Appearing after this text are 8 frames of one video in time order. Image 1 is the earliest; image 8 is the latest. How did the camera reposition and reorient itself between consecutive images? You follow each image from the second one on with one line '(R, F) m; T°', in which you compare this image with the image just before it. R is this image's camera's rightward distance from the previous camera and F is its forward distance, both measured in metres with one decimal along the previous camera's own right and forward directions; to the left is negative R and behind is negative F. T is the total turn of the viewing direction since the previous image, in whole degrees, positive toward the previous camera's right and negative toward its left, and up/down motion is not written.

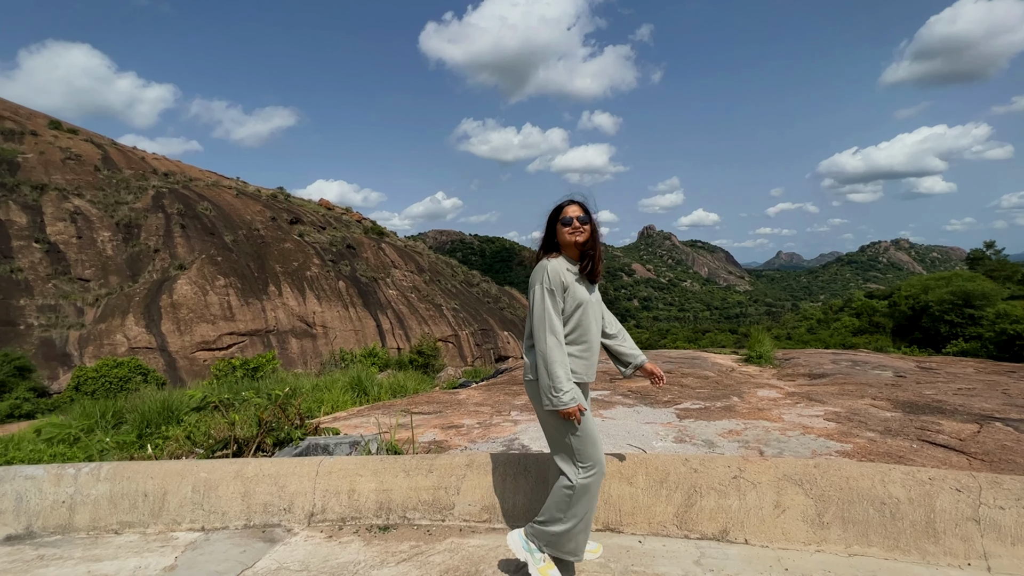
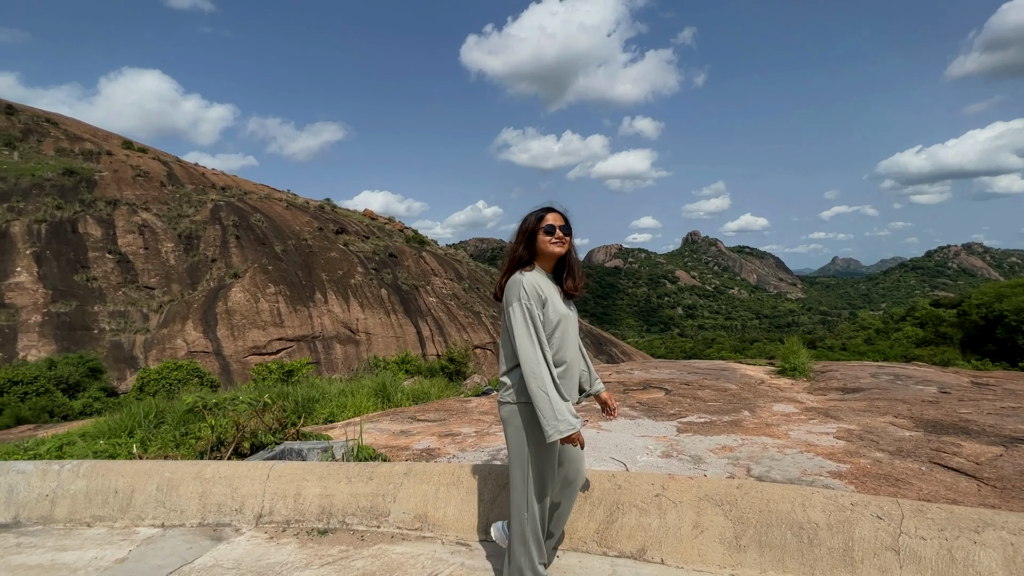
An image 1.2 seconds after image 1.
(+0.4, 0.0) m; -5°
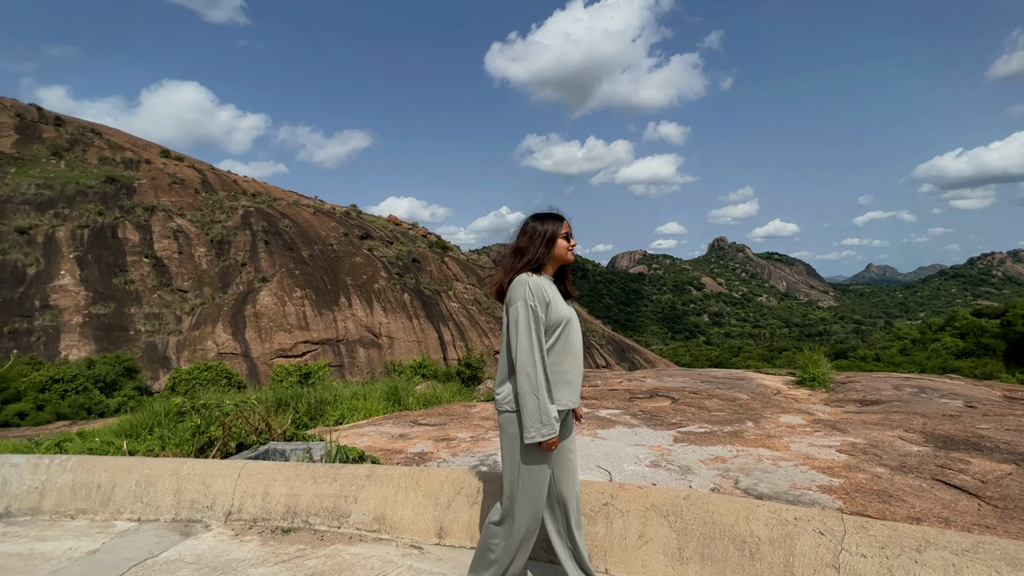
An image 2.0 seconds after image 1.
(+0.2, 0.0) m; -3°
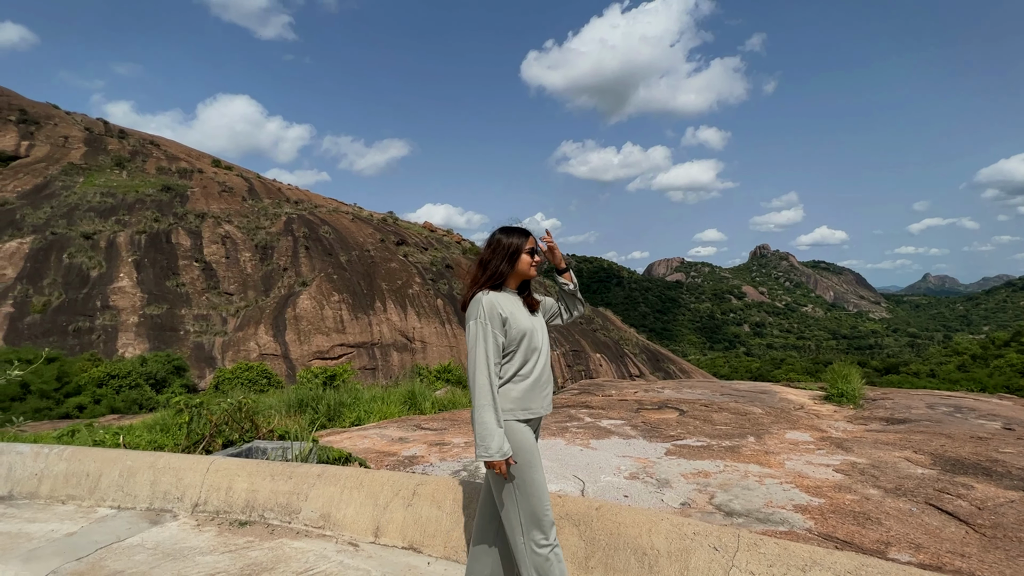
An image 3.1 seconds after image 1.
(+0.4, -0.1) m; -4°
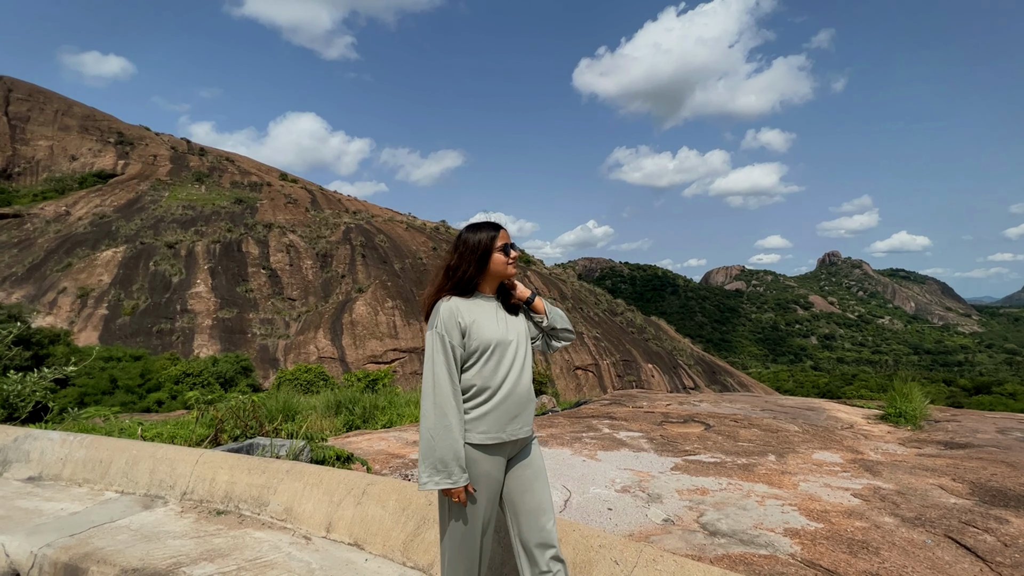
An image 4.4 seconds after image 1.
(+0.4, 0.0) m; -6°
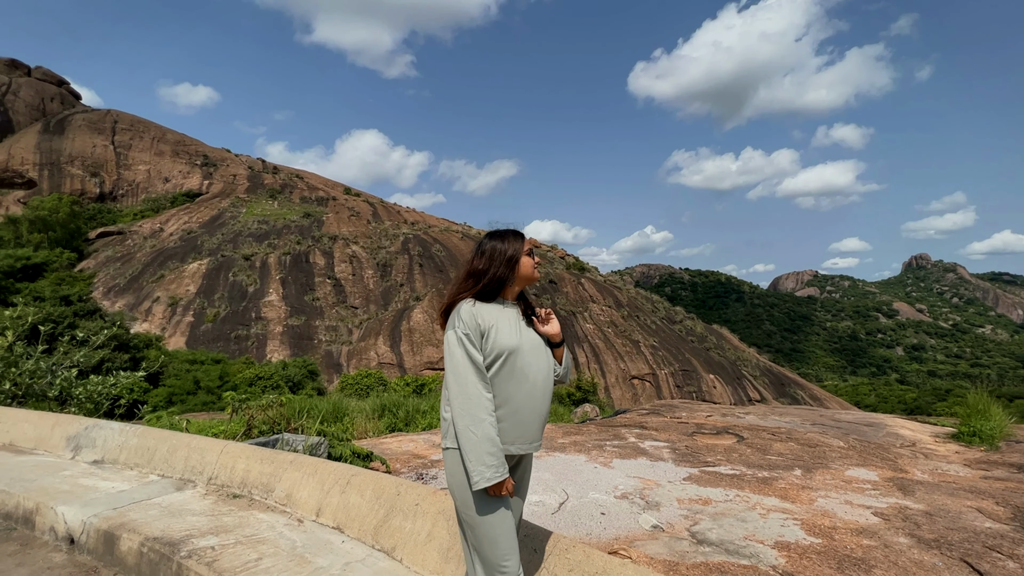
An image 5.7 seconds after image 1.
(+0.4, -0.1) m; -7°
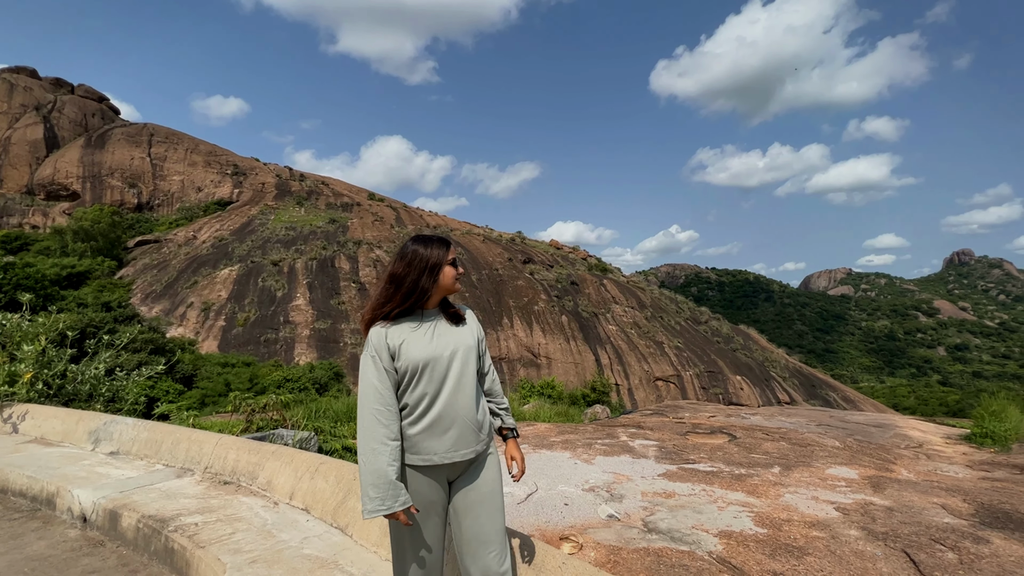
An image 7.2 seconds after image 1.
(+0.4, -0.2) m; -3°
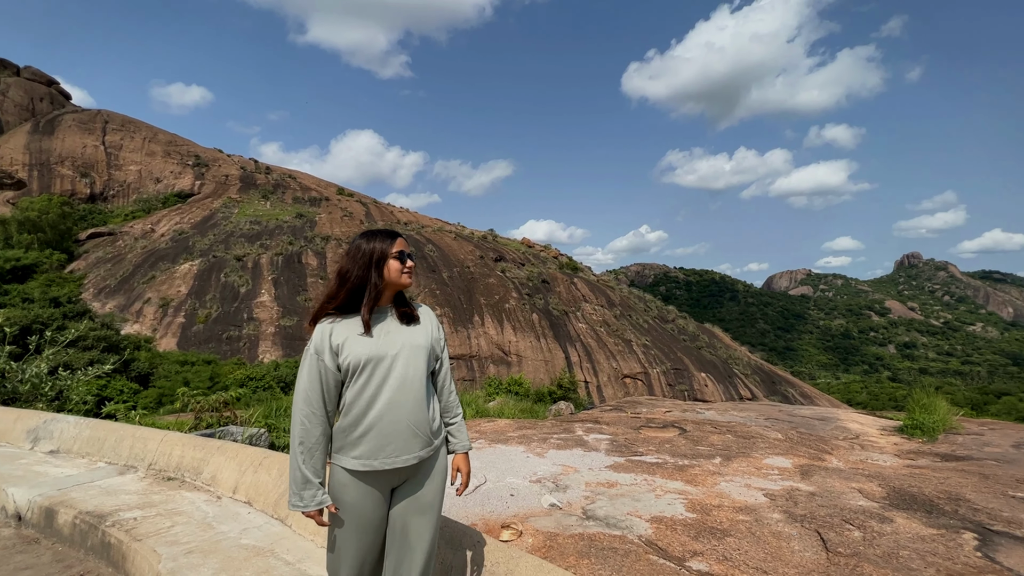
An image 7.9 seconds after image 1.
(+0.1, -0.1) m; +3°
